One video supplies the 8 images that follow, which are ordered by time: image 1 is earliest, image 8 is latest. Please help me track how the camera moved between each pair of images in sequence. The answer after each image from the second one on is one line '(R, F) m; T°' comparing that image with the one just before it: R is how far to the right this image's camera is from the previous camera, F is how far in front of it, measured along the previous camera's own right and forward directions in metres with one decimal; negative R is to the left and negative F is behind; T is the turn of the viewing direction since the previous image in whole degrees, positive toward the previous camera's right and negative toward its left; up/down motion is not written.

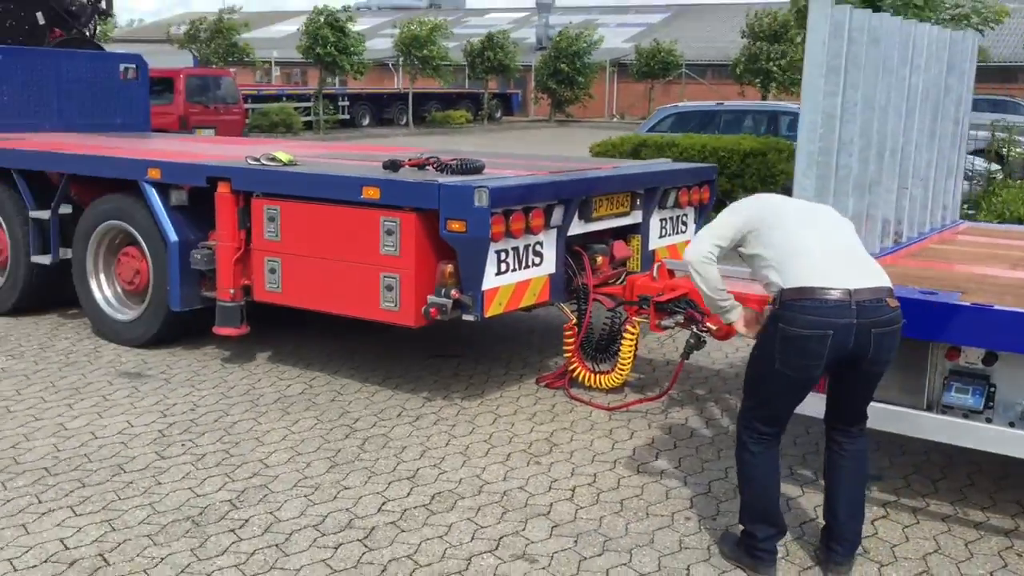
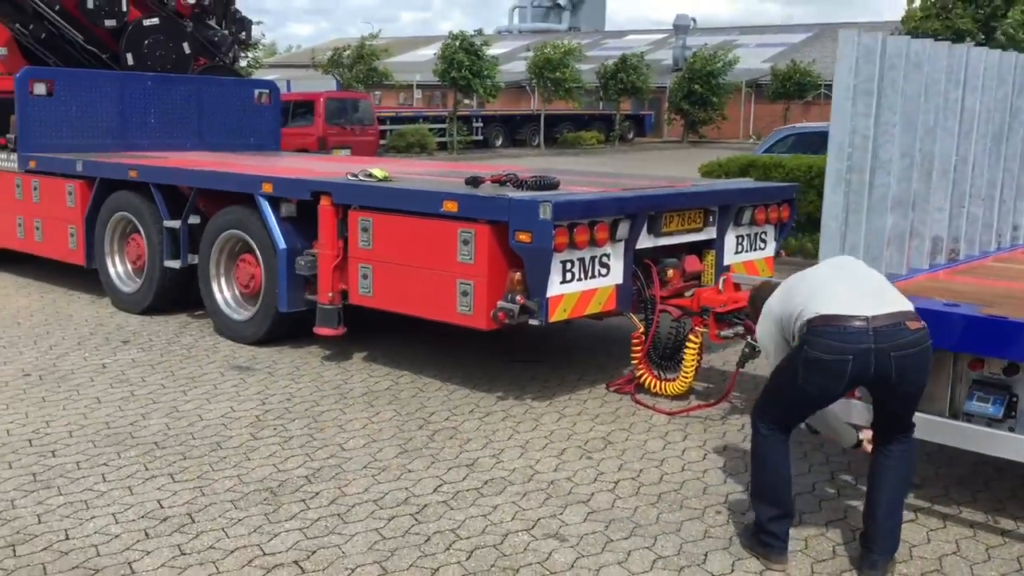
(+0.4, -0.3) m; -8°
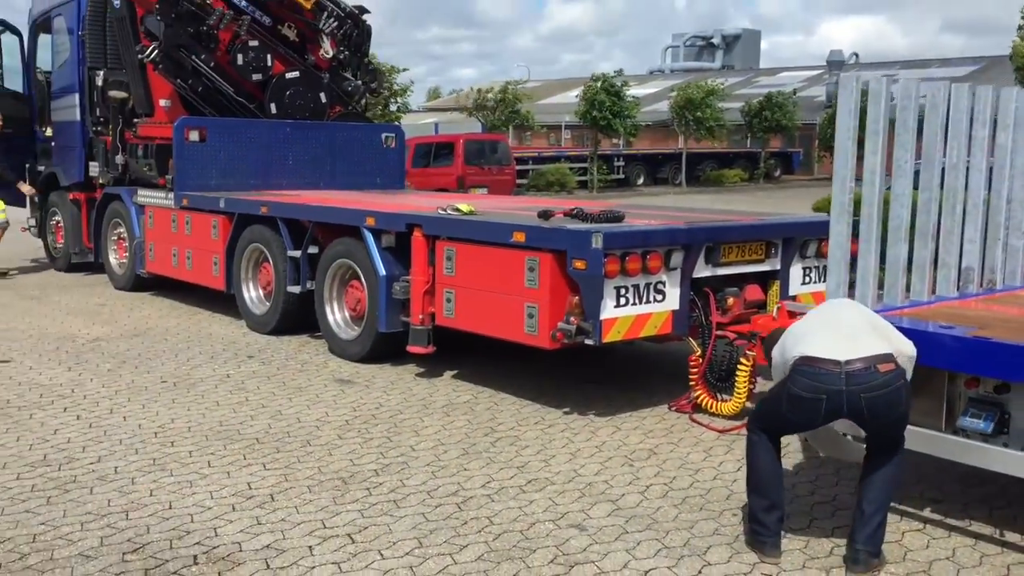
(+0.5, -0.5) m; -9°
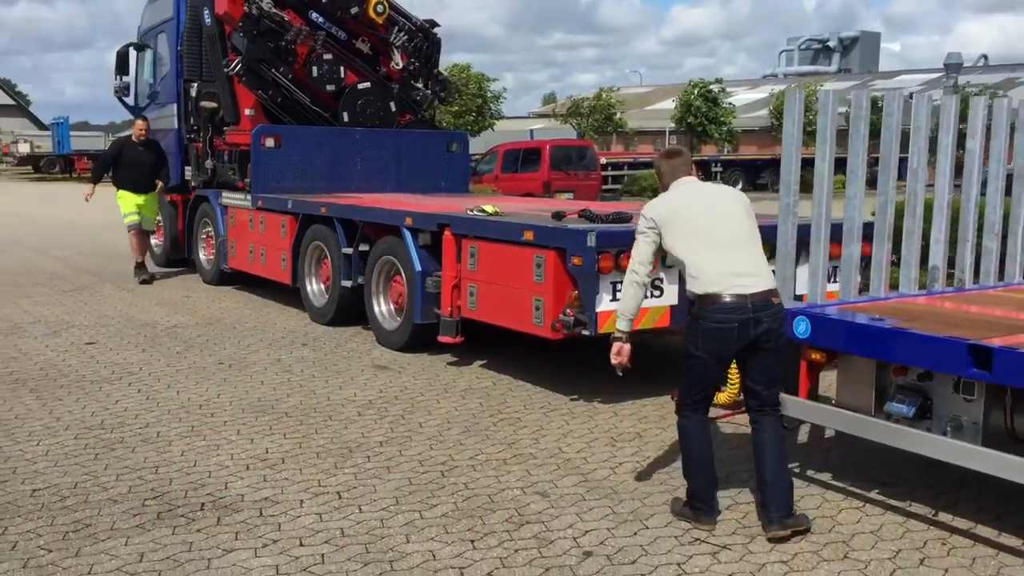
(+0.7, -0.5) m; -7°
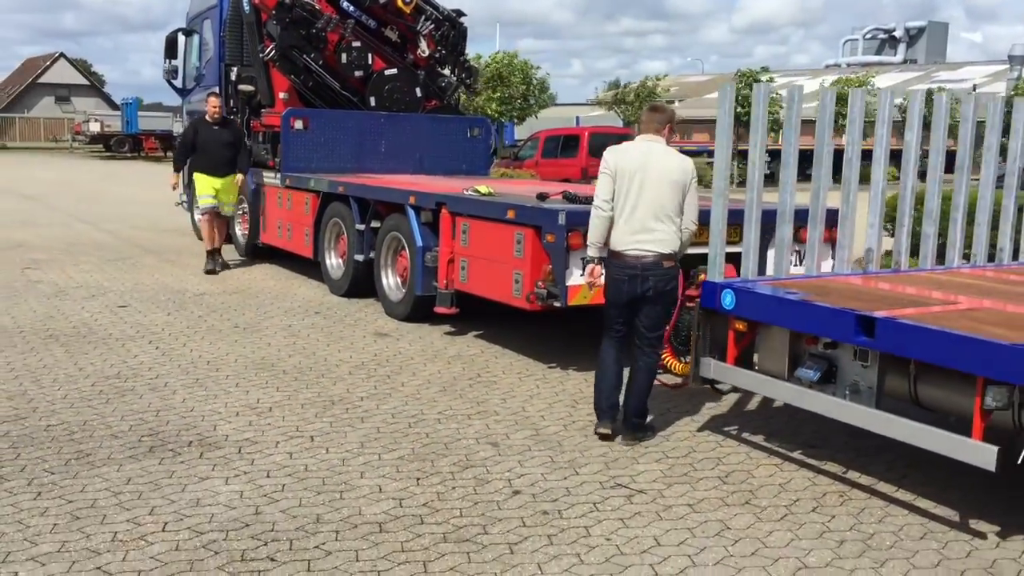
(+0.5, -0.5) m; -3°
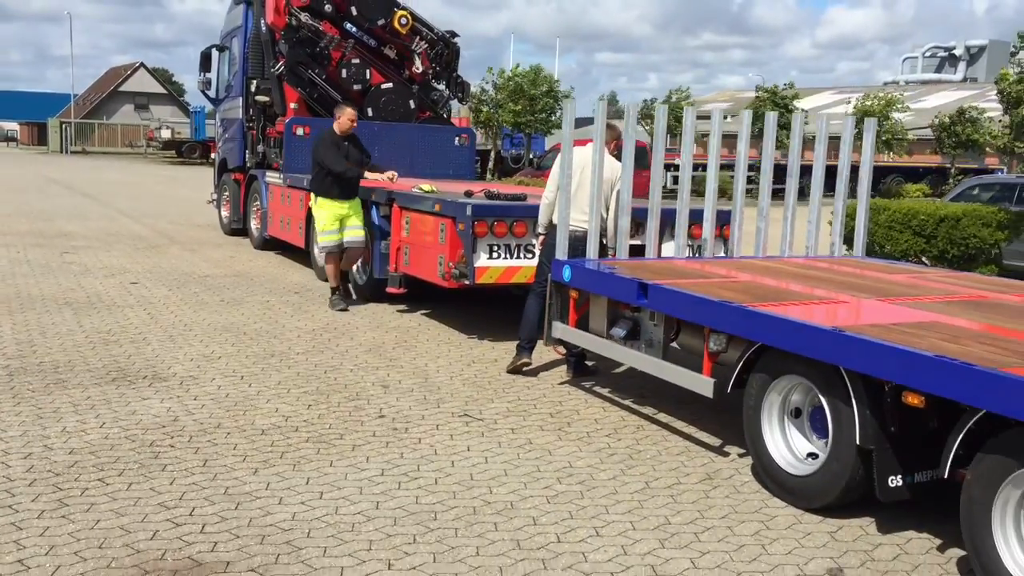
(+1.1, -1.2) m; -4°
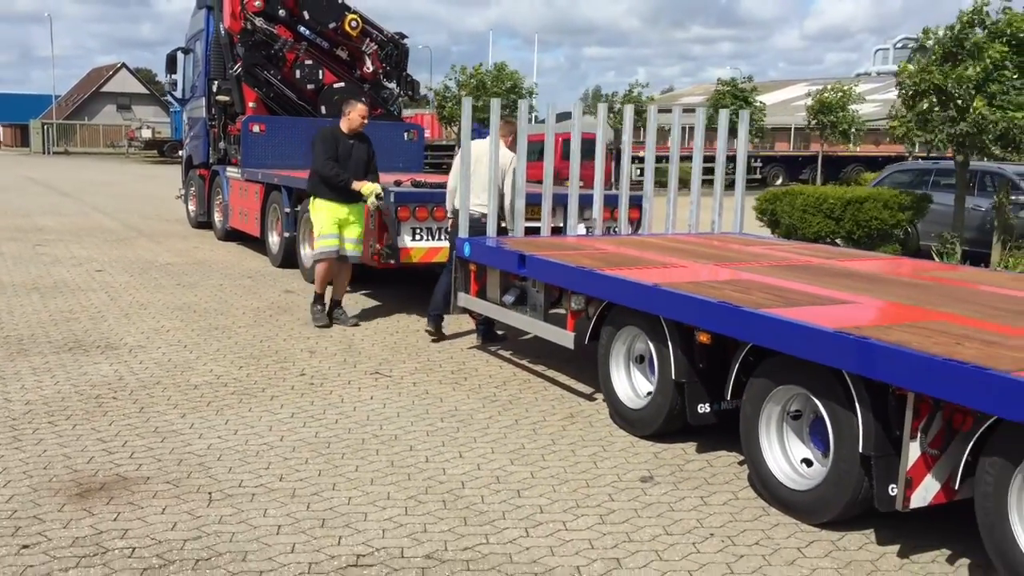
(+0.6, -0.9) m; +1°
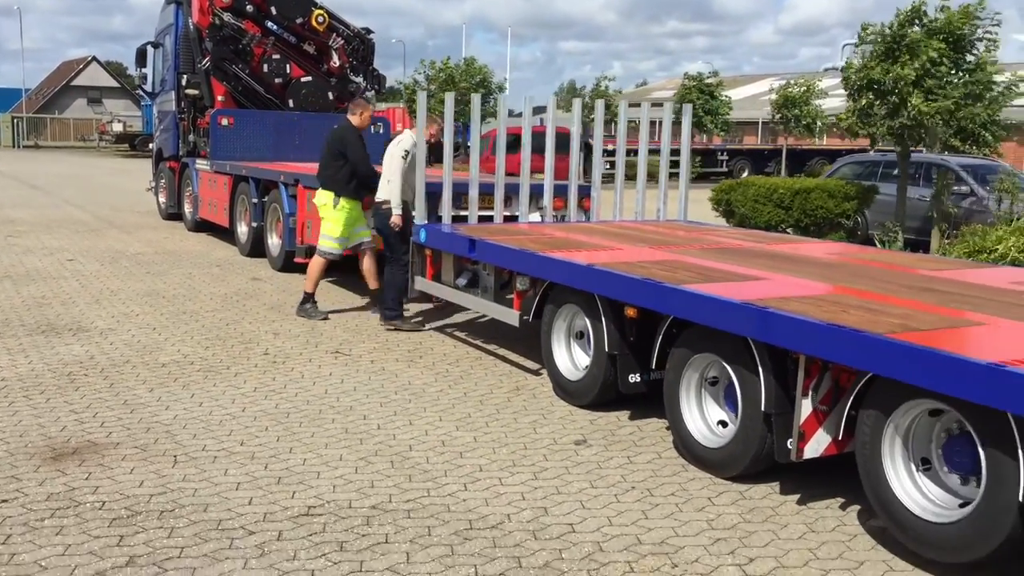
(+0.2, -0.4) m; +1°
